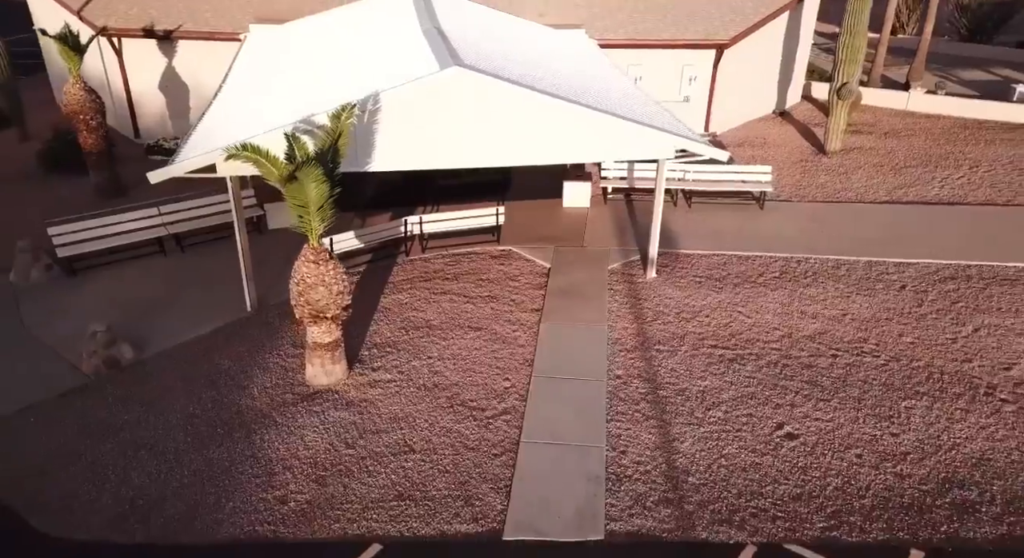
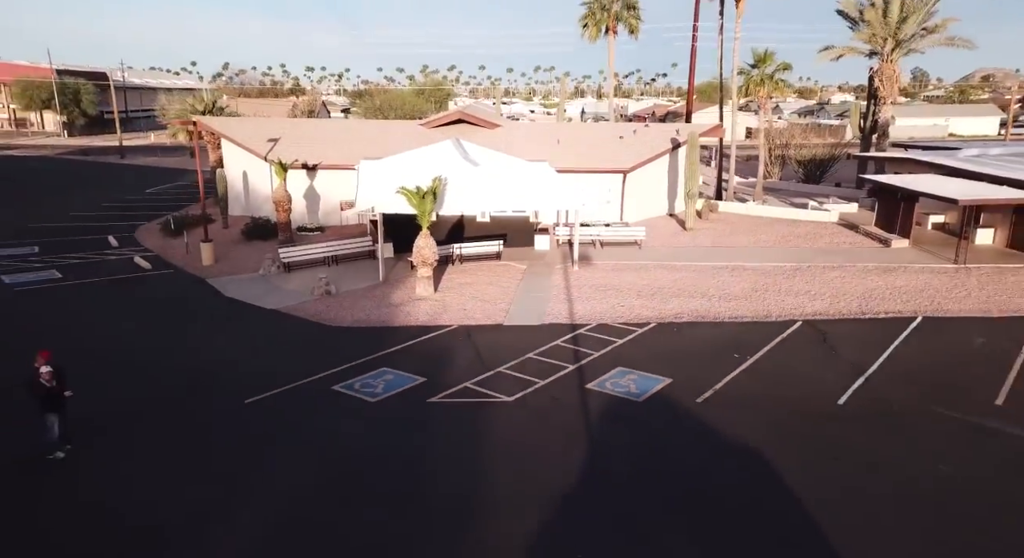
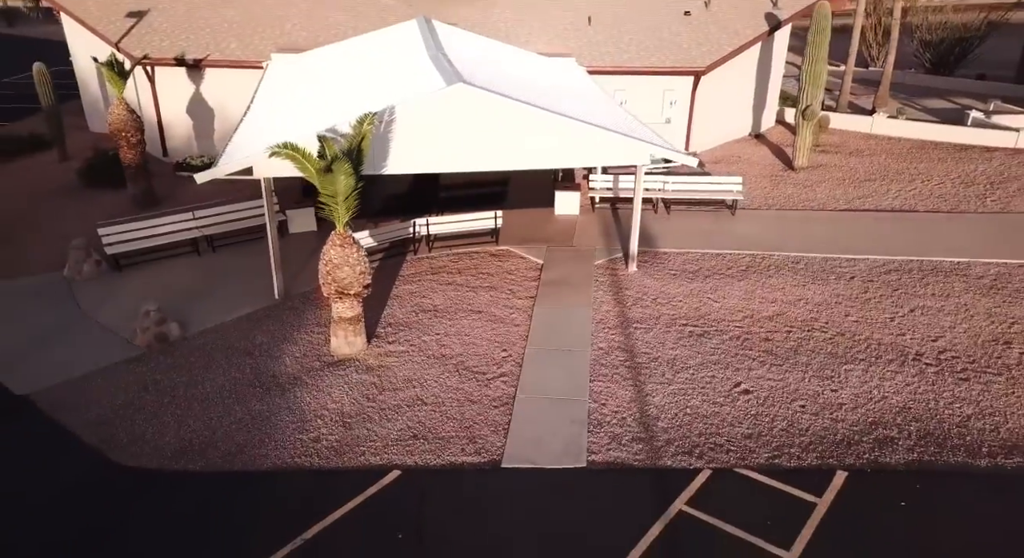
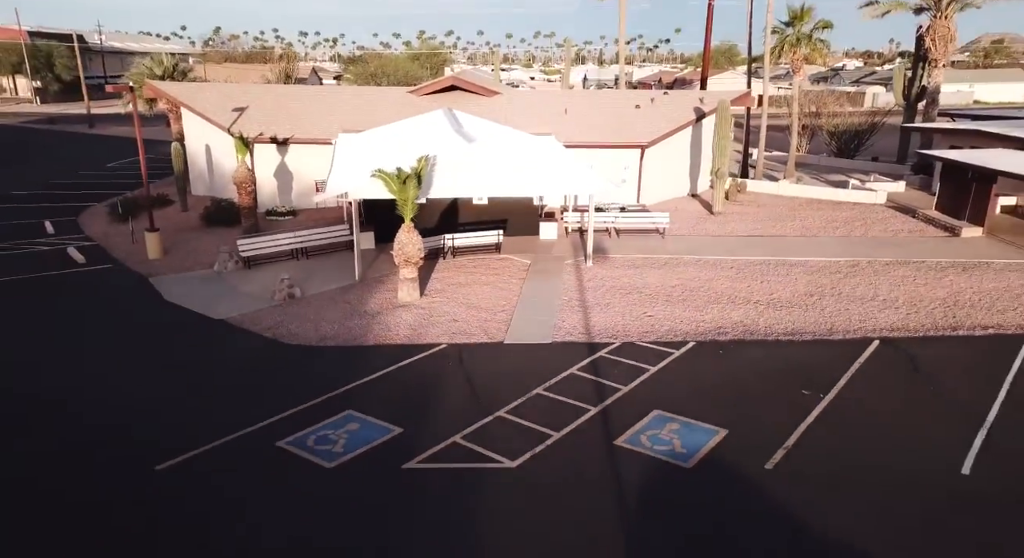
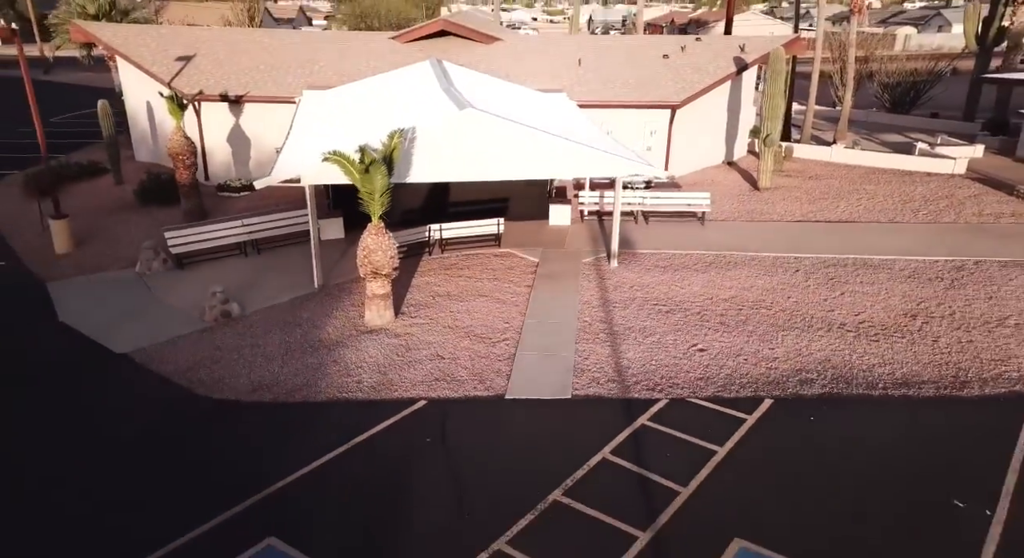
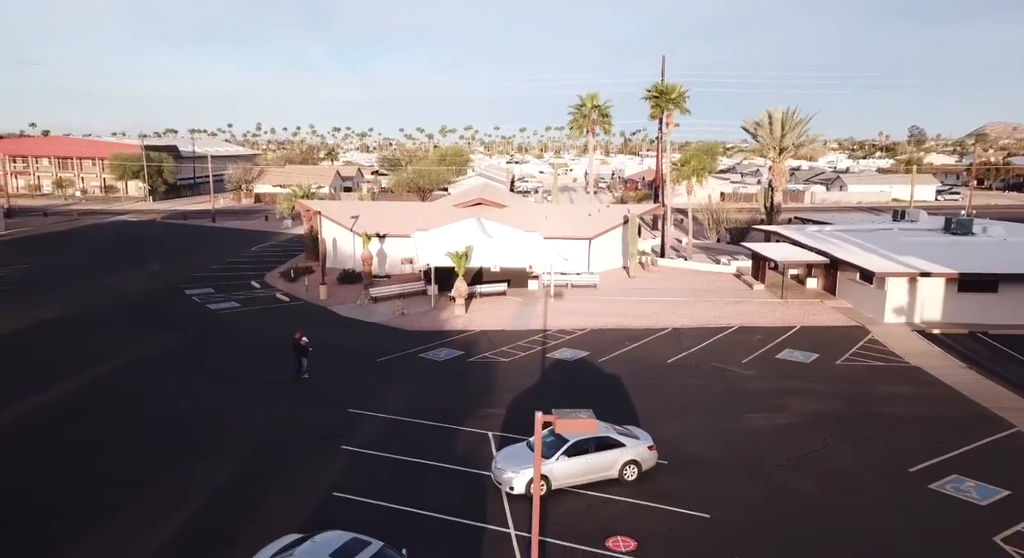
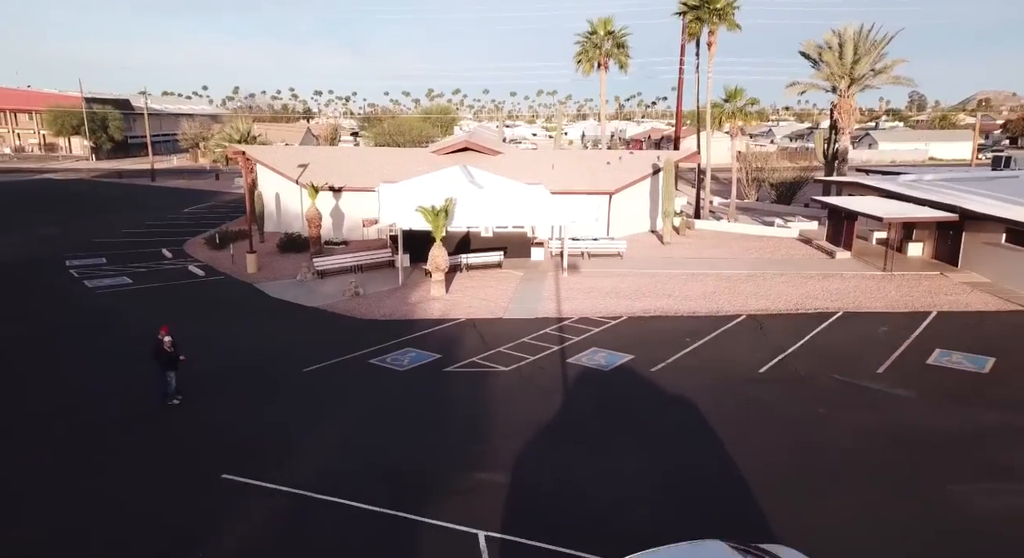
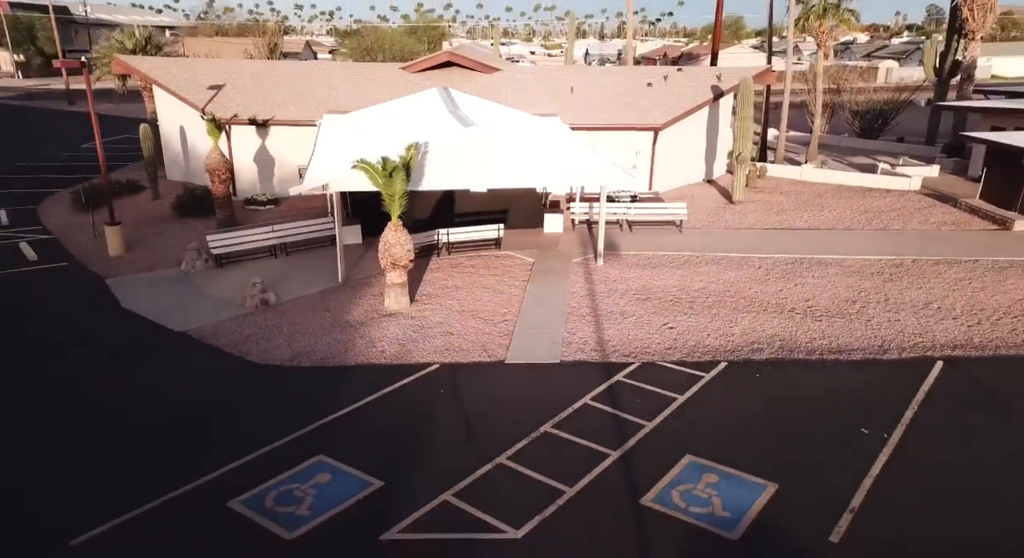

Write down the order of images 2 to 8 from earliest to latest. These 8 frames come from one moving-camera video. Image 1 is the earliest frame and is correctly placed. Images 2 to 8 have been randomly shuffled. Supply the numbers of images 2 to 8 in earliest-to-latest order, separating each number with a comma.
3, 5, 8, 4, 2, 7, 6
